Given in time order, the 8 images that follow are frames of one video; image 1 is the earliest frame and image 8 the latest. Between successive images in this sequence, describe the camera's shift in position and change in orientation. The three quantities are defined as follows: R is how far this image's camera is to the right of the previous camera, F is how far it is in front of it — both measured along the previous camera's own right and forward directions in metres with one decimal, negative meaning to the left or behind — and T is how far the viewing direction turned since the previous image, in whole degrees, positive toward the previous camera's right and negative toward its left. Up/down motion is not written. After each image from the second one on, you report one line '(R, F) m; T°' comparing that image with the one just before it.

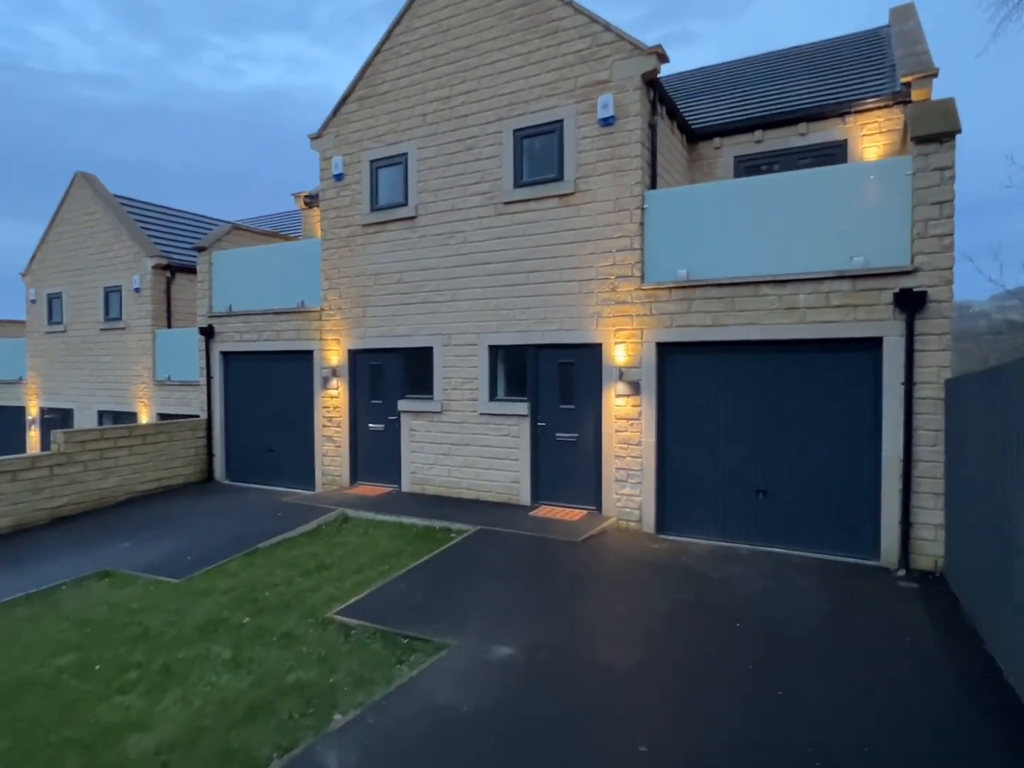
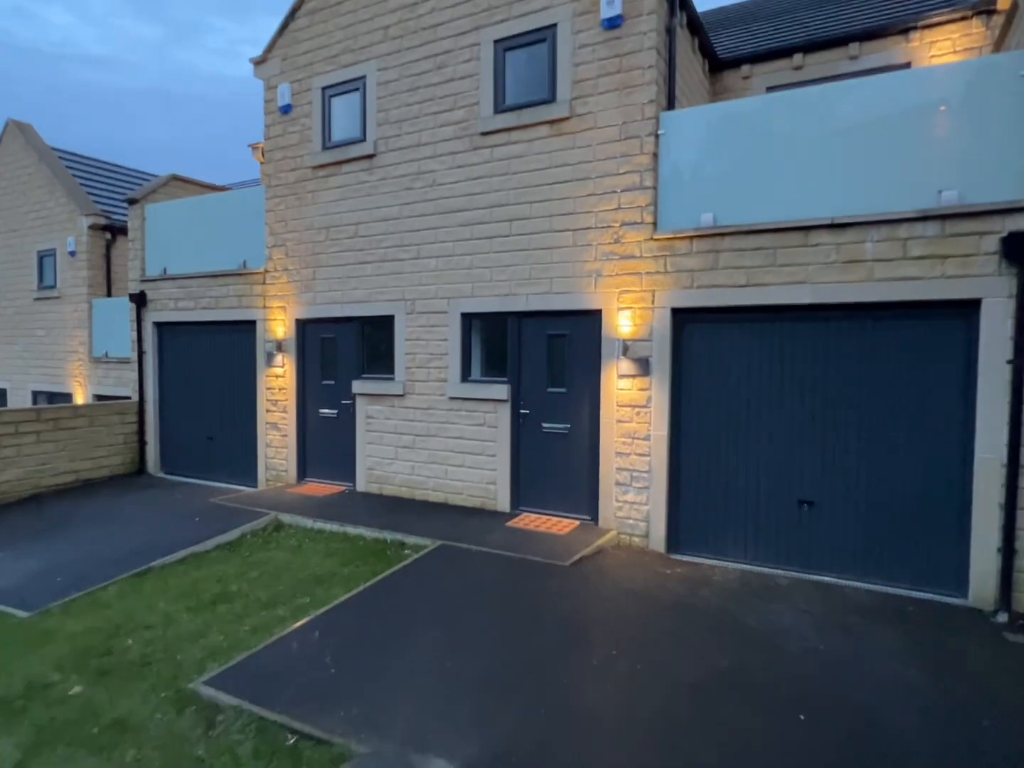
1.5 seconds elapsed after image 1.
(+0.2, +1.7) m; 0°
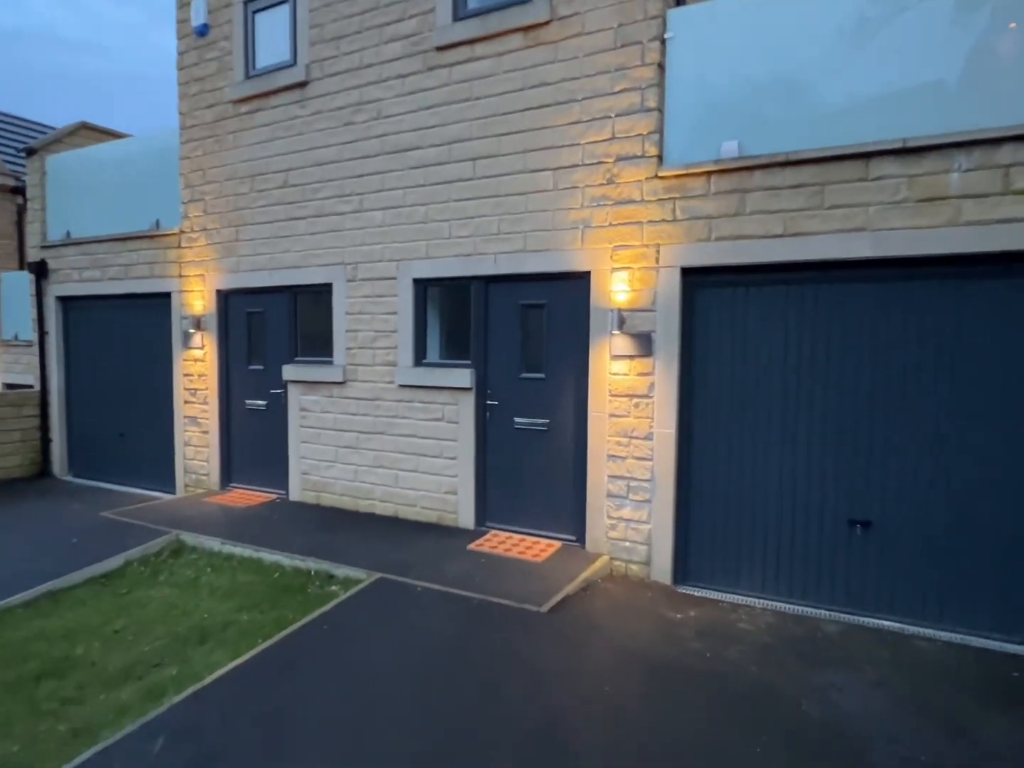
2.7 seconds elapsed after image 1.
(+0.2, +1.4) m; +1°
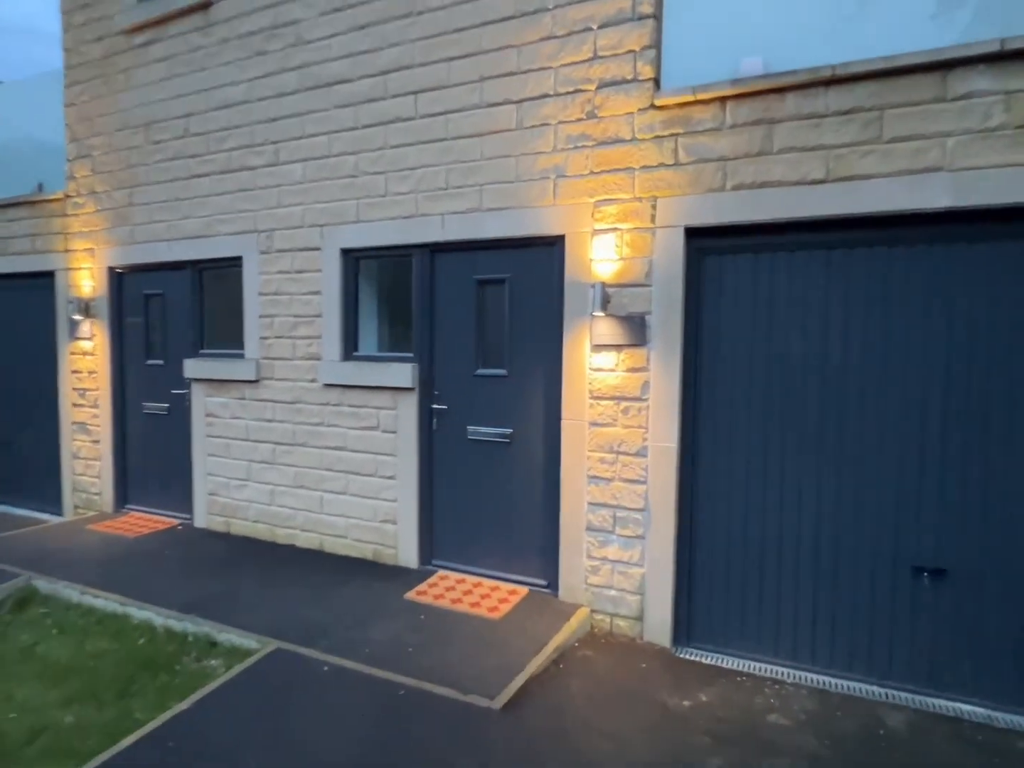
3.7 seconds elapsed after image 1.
(+0.2, +1.1) m; +2°
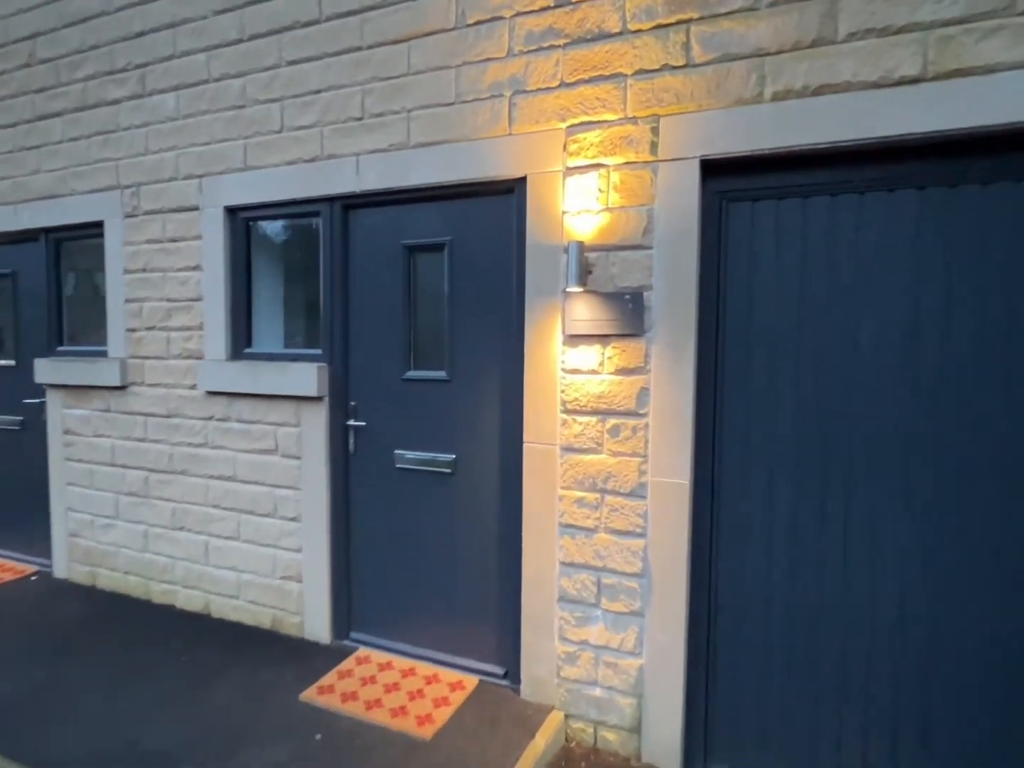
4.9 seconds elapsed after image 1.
(+0.2, +1.1) m; +2°
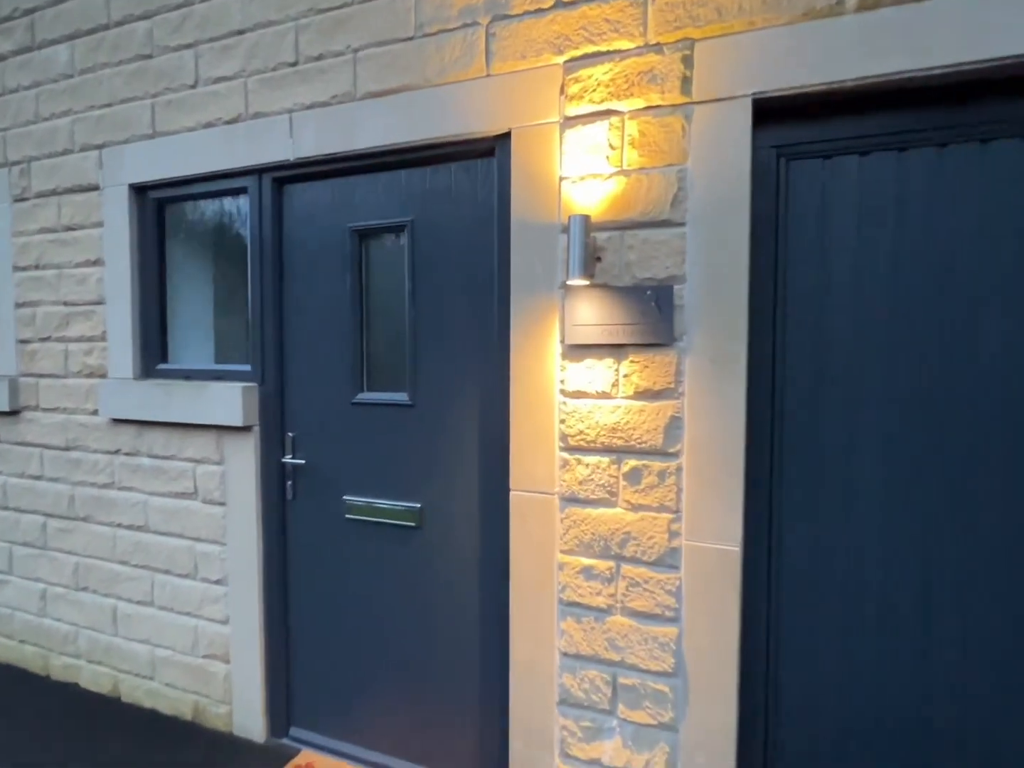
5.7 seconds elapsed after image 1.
(0.0, +0.7) m; +1°
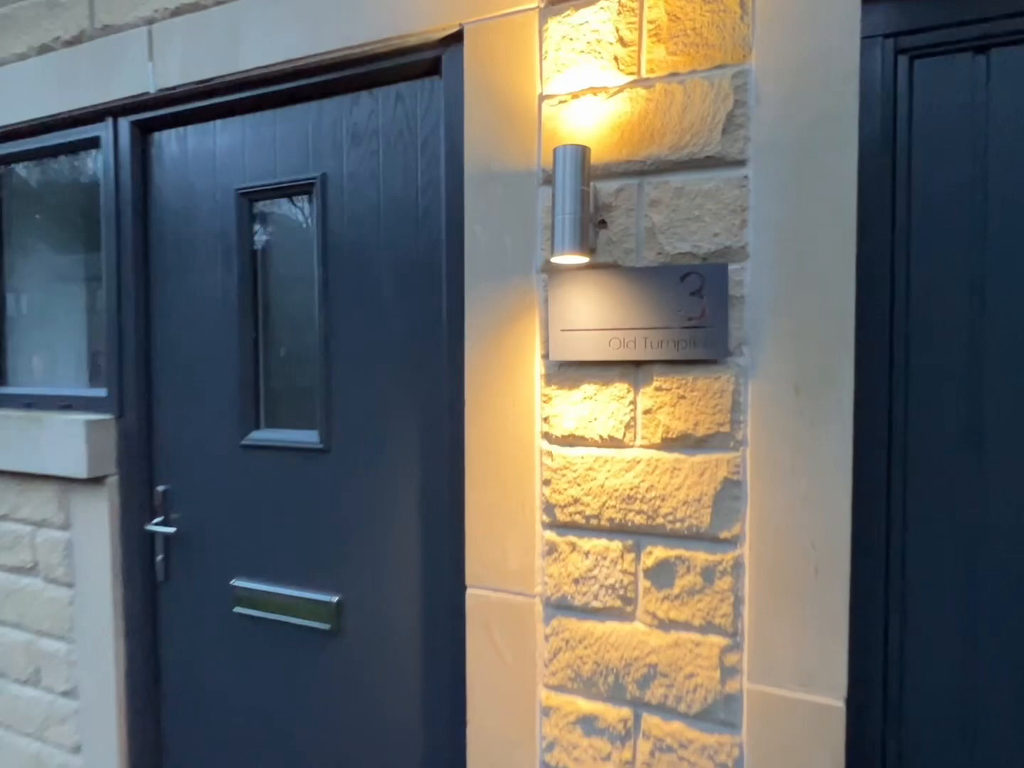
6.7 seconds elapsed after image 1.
(+0.1, +0.7) m; +1°
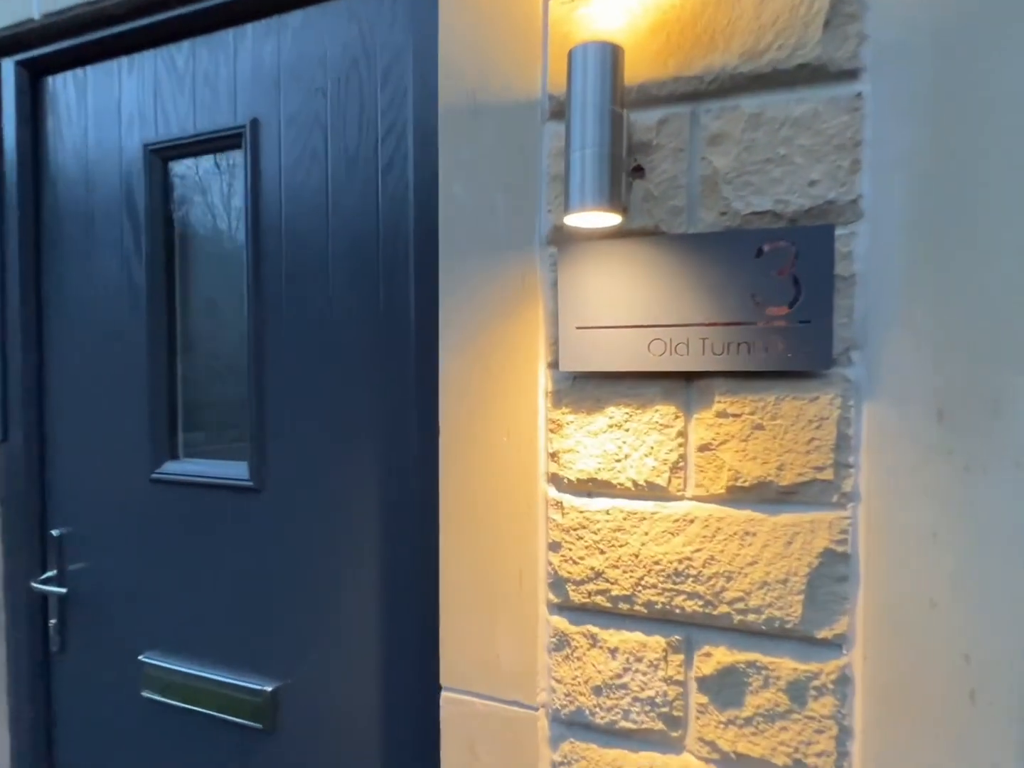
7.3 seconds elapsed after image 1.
(0.0, +0.4) m; 0°
